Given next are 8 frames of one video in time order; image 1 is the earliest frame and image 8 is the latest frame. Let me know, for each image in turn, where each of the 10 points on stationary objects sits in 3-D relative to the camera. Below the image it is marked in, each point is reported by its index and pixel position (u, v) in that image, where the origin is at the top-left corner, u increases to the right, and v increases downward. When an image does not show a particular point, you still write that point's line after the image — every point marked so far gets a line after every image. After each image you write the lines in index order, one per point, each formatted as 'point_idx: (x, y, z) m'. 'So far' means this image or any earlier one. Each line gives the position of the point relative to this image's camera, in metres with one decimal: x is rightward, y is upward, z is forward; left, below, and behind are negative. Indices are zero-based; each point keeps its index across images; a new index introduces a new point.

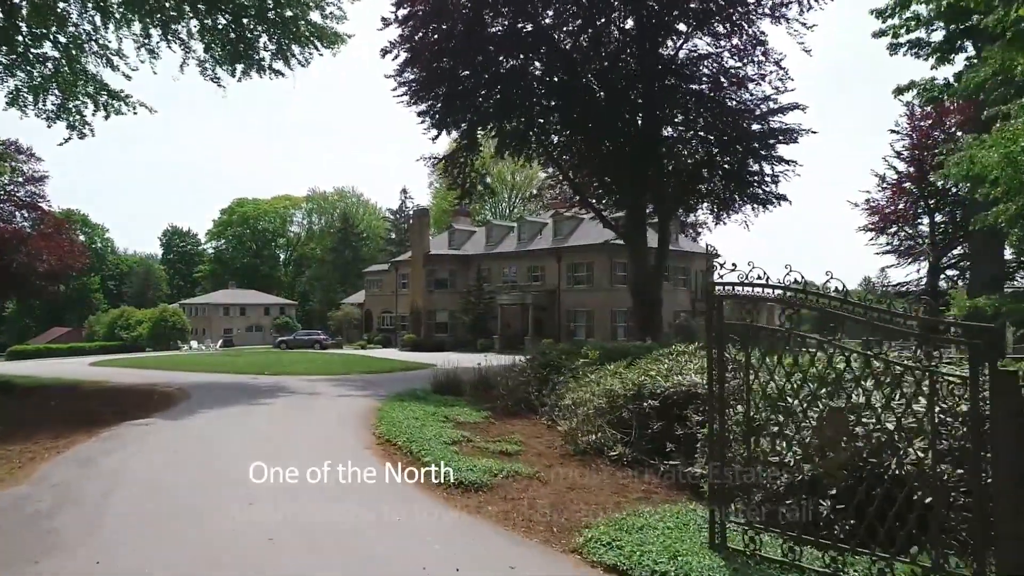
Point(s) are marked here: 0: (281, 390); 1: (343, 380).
0: (-5.4, -2.4, +16.7) m
1: (-4.2, -2.4, +18.4) m
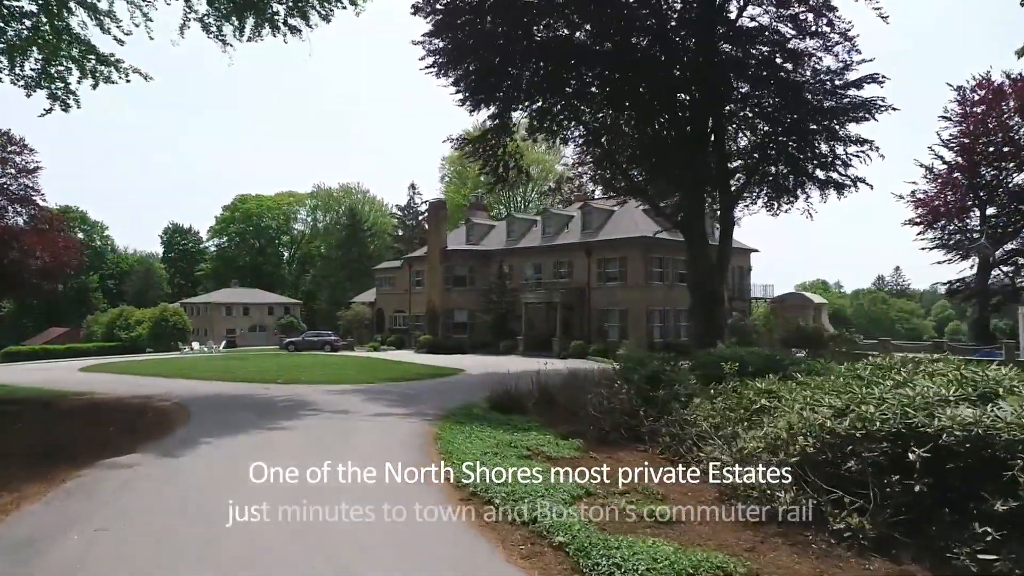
0: (-4.0, -2.3, +13.8) m
1: (-2.9, -2.3, +15.4) m
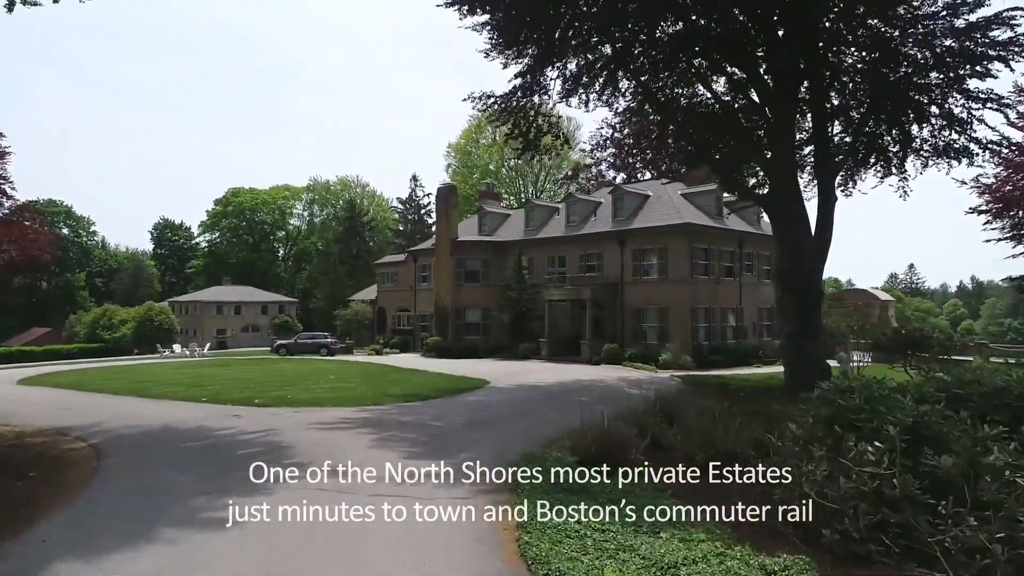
0: (-2.9, -2.1, +9.0) m
1: (-1.8, -2.1, +10.7) m
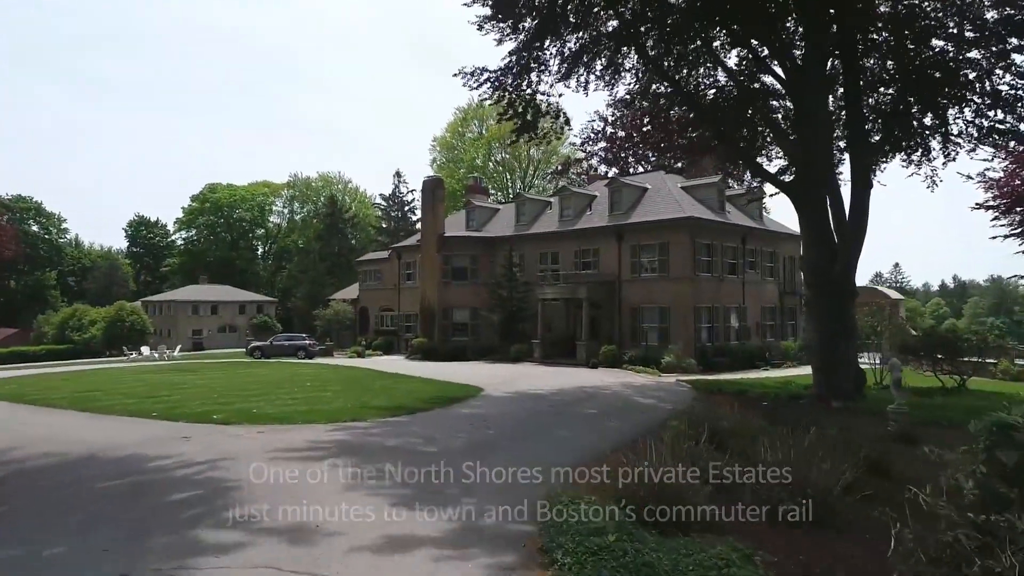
0: (-2.8, -2.0, +6.9) m
1: (-1.6, -2.0, +8.6) m
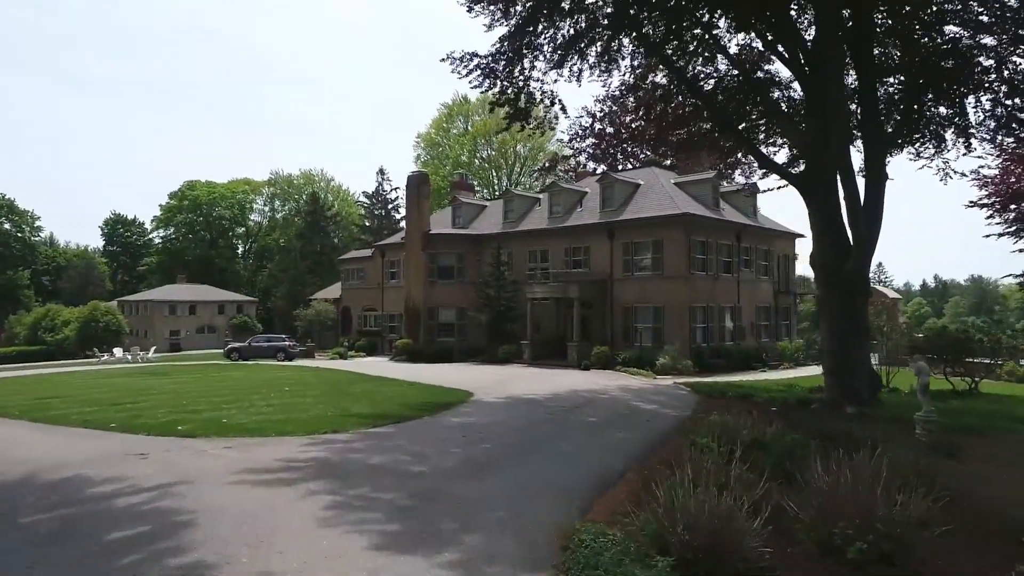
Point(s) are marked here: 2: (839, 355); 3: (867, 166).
0: (-2.7, -2.0, +5.8) m
1: (-1.6, -2.0, +7.5) m
2: (+6.9, -1.4, +14.9) m
3: (+7.6, +2.6, +15.2) m
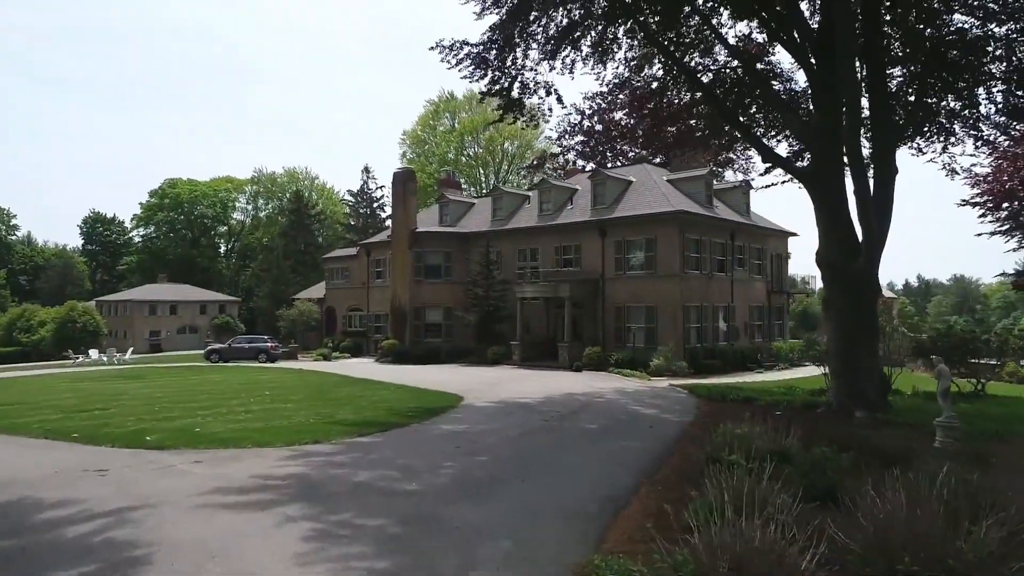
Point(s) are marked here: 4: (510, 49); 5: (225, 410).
0: (-2.6, -2.0, +5.0) m
1: (-1.6, -2.0, +6.7) m
2: (+6.7, -1.4, +14.3) m
3: (+7.5, +2.7, +14.6) m
4: (-0.1, +6.2, +18.4) m
5: (-5.8, -2.5, +14.3) m
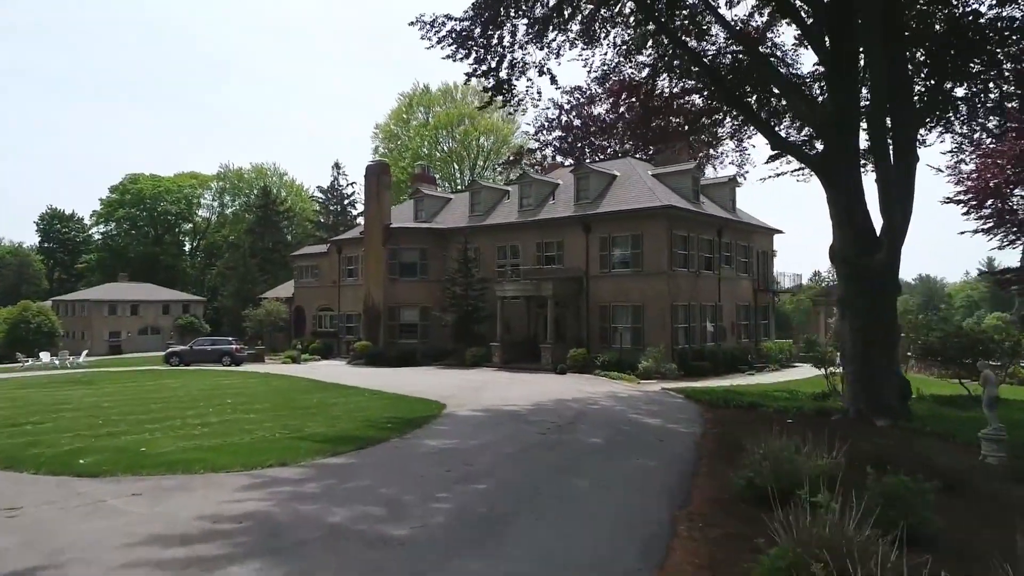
0: (-2.5, -1.9, +3.5) m
1: (-1.5, -2.0, +5.3) m
2: (+6.6, -1.3, +13.2) m
3: (+7.3, +2.7, +13.5) m
4: (-0.4, +6.3, +17.1) m
5: (-6.0, -2.4, +12.7) m
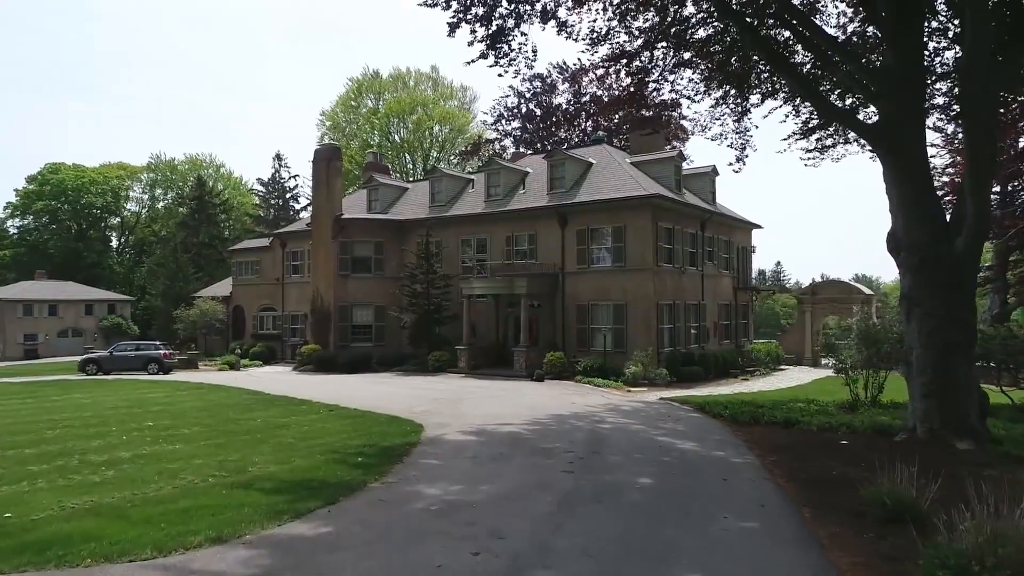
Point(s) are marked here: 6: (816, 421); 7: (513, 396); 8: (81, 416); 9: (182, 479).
0: (-1.6, -1.8, +0.6) m
1: (-0.8, -1.9, +2.5) m
2: (+6.6, -1.2, +11.0) m
3: (+7.3, +2.8, +11.4) m
4: (-0.6, +6.4, +14.3) m
5: (-5.8, -2.3, +9.5) m
6: (+5.6, -2.5, +13.0) m
7: (+0.1, -2.7, +17.9) m
8: (-8.9, -2.7, +14.7) m
9: (-3.8, -2.2, +8.3) m
